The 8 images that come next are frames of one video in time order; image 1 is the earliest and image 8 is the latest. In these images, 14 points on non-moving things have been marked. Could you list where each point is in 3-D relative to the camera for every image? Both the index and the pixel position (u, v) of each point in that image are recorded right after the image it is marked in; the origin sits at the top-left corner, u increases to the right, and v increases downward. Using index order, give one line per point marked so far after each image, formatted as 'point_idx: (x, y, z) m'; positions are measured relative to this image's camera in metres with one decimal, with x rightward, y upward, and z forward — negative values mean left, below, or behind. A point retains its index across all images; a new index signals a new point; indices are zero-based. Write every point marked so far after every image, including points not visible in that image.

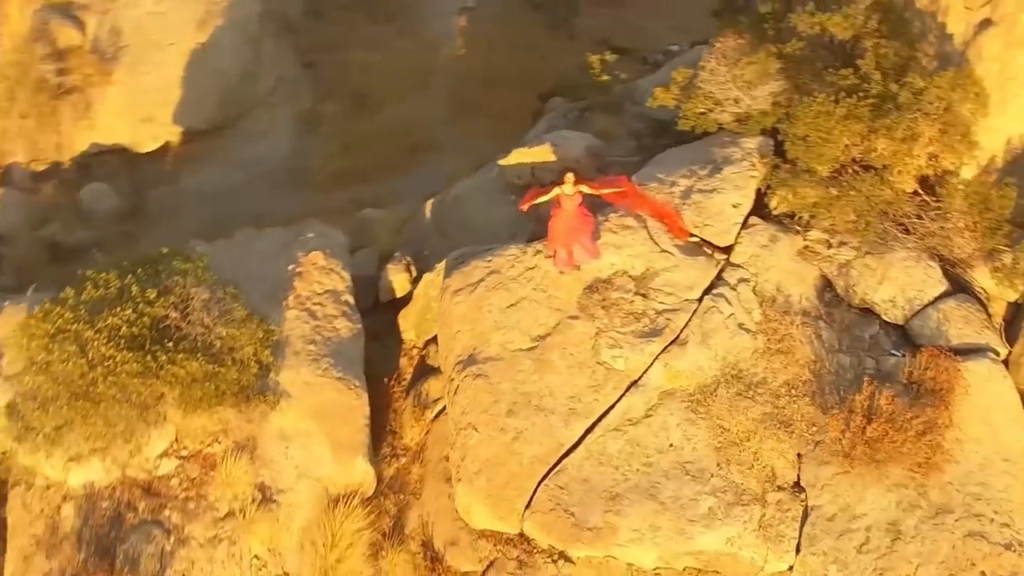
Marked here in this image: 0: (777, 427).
0: (+1.2, -0.6, +6.4) m
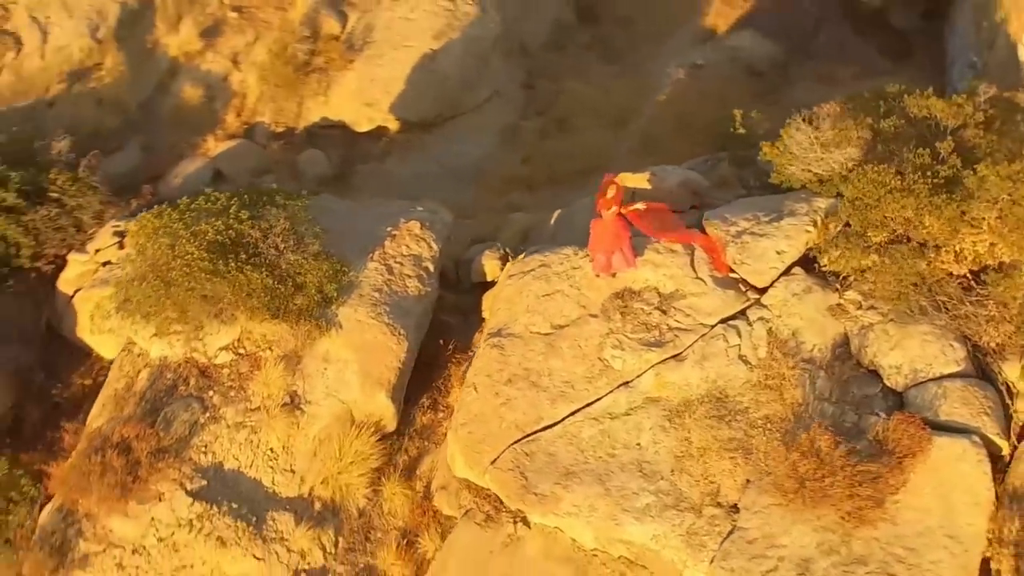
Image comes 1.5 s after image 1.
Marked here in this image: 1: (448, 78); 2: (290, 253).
0: (+1.1, -0.8, +6.8) m
1: (-0.5, +1.6, +10.8) m
2: (-1.2, +0.2, +7.6) m
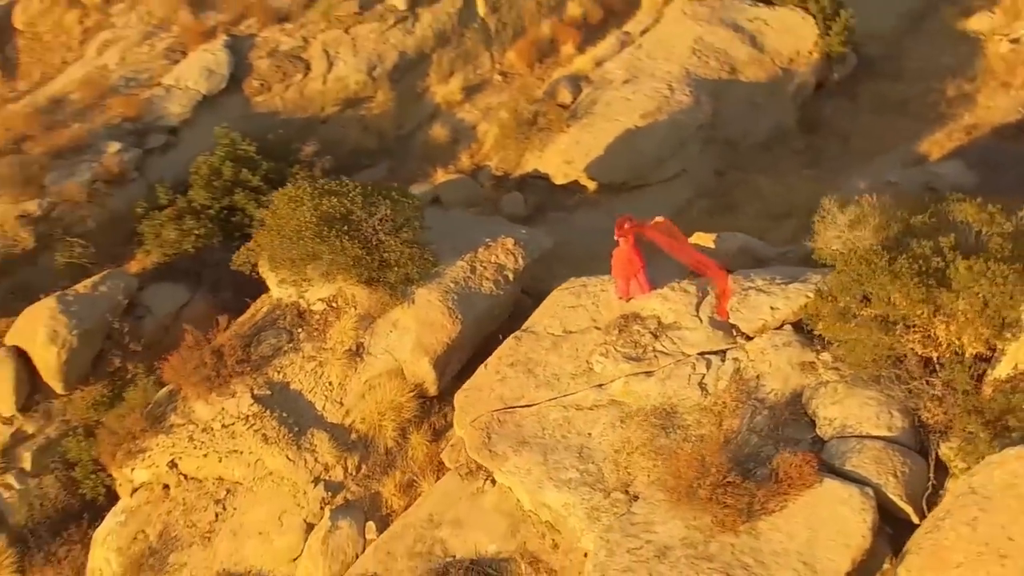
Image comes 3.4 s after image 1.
0: (+0.8, -0.9, +7.8) m
1: (+1.2, +1.2, +12.2) m
2: (-0.8, +0.4, +9.4) m
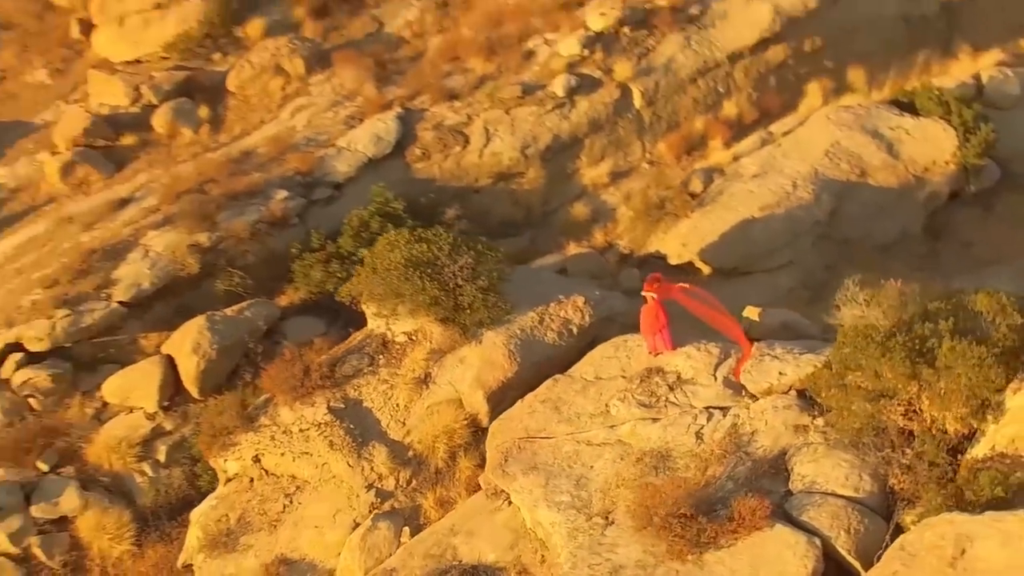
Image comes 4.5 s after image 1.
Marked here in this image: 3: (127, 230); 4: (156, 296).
0: (+0.8, -1.2, +8.6) m
1: (+2.3, +0.4, +13.0) m
2: (-0.4, +0.1, +10.6) m
3: (-3.8, +0.6, +13.5) m
4: (-3.3, -0.1, +13.0) m
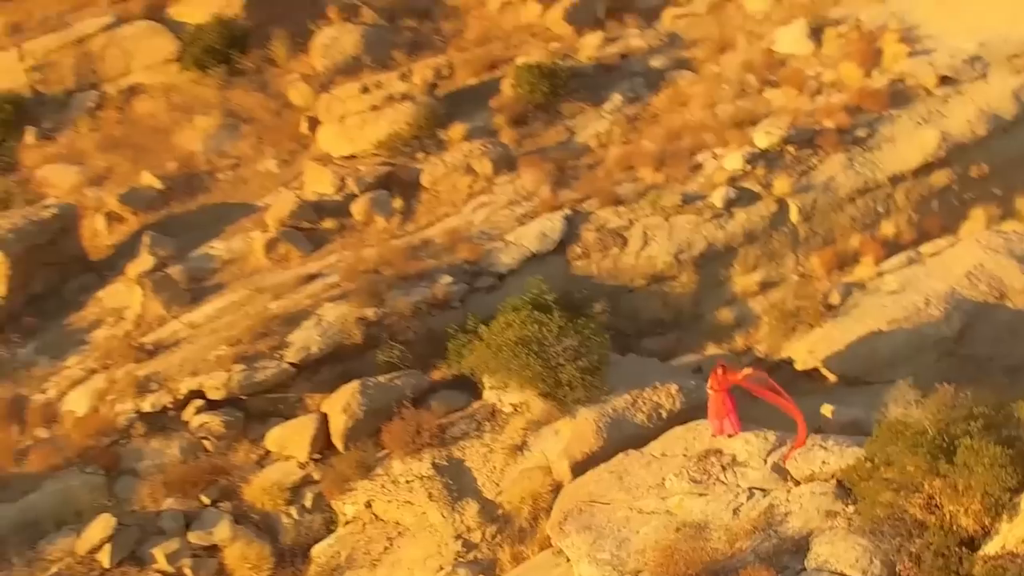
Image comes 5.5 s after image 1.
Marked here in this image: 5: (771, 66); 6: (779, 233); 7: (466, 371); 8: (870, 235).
0: (+1.1, -1.8, +9.3) m
1: (+3.5, -0.6, +13.4) m
2: (+0.5, -0.6, +11.6) m
3: (-2.2, -0.1, +15.2) m
4: (-1.9, -0.8, +14.5) m
5: (+3.4, +2.9, +18.4) m
6: (+3.0, +0.6, +15.7) m
7: (-0.4, -0.8, +14.2) m
8: (+4.0, +0.6, +15.8) m
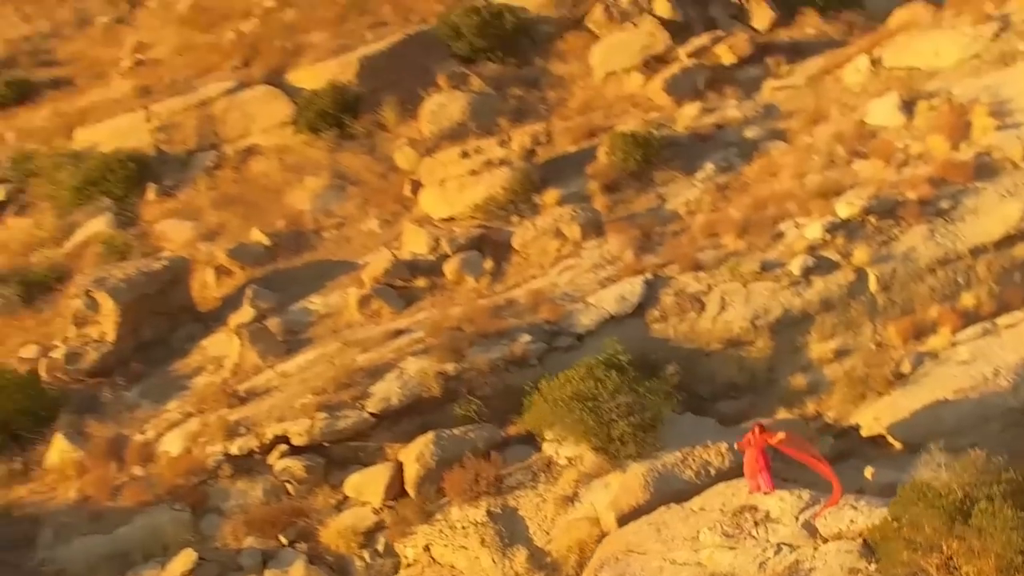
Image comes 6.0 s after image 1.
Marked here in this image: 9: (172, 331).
0: (+1.3, -2.2, +9.6) m
1: (+4.2, -1.3, +13.5) m
2: (+0.9, -1.1, +12.0) m
3: (-1.4, -0.7, +15.9) m
4: (-1.2, -1.3, +15.1) m
5: (+4.7, +2.0, +18.6) m
6: (+3.9, -0.1, +15.8) m
7: (+0.3, -1.4, +14.6) m
8: (+5.0, -0.2, +15.9) m
9: (-4.5, -0.6, +18.3) m
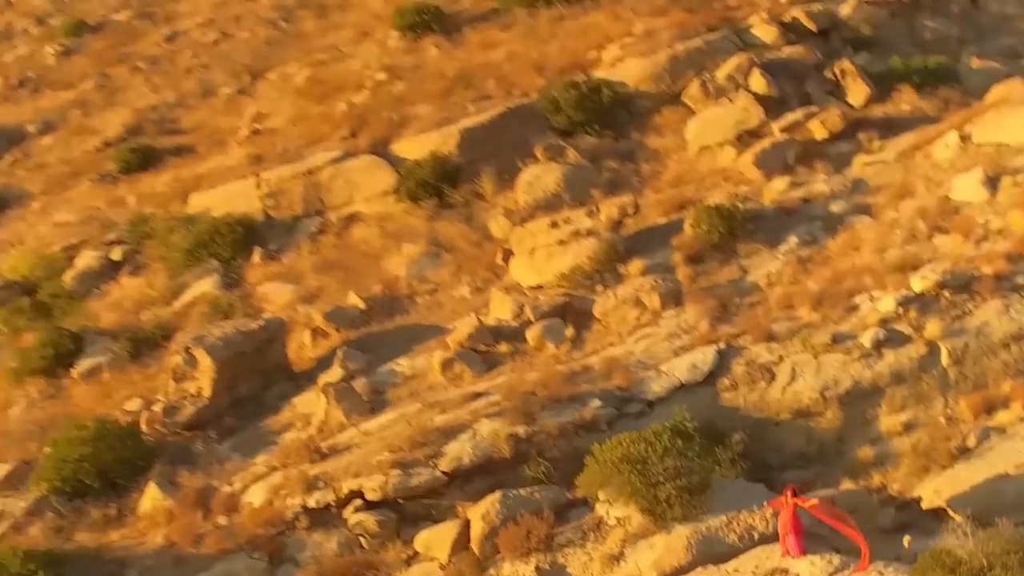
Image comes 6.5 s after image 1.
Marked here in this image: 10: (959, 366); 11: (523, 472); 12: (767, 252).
0: (+1.5, -2.6, +9.8) m
1: (+4.8, -2.0, +13.5) m
2: (+1.4, -1.7, +12.3) m
3: (-0.5, -1.5, +16.4) m
4: (-0.4, -2.0, +15.6) m
5: (+5.8, +1.0, +18.7) m
6: (+4.7, -1.0, +15.9) m
7: (+1.0, -2.1, +15.0) m
8: (+5.8, -1.1, +15.9) m
9: (-3.4, -1.4, +19.2) m
10: (+5.1, -0.9, +15.9) m
11: (+0.1, -2.0, +15.5) m
12: (+3.6, +0.5, +19.6) m
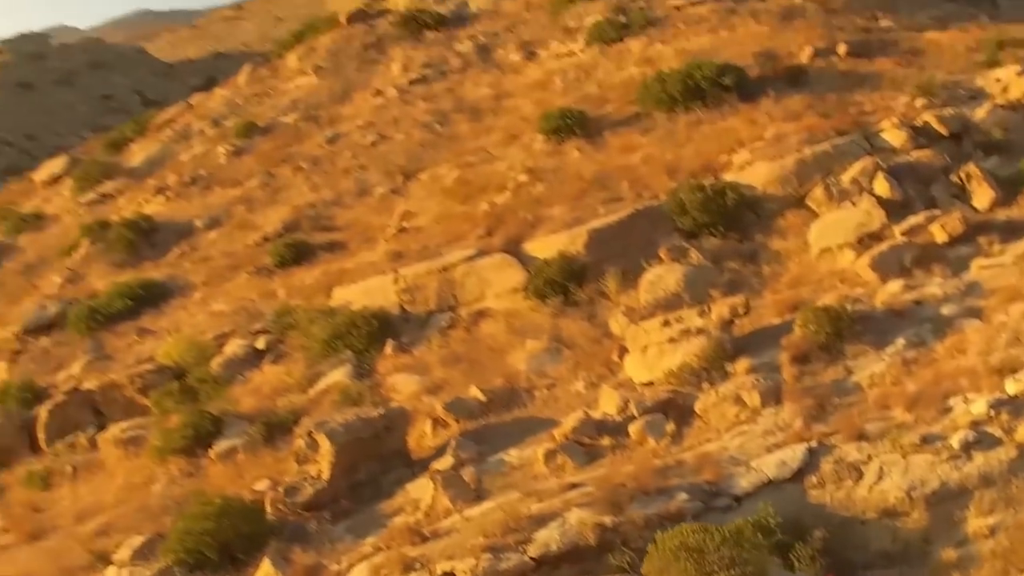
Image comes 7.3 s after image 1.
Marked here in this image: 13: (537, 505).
0: (+1.8, -3.4, +10.2) m
1: (+5.4, -3.1, +13.4) m
2: (+2.0, -2.6, +12.7) m
3: (+0.6, -2.6, +17.1) m
4: (+0.6, -3.1, +16.2) m
5: (+7.2, -0.4, +18.6) m
6: (+5.7, -2.2, +15.9) m
7: (+1.9, -3.2, +15.4) m
8: (+6.8, -2.3, +15.7) m
9: (-1.9, -2.7, +20.2) m
10: (+6.1, -2.1, +15.9) m
11: (+1.1, -3.1, +16.1) m
12: (+5.1, -0.9, +19.8) m
13: (+0.3, -2.7, +17.2) m
